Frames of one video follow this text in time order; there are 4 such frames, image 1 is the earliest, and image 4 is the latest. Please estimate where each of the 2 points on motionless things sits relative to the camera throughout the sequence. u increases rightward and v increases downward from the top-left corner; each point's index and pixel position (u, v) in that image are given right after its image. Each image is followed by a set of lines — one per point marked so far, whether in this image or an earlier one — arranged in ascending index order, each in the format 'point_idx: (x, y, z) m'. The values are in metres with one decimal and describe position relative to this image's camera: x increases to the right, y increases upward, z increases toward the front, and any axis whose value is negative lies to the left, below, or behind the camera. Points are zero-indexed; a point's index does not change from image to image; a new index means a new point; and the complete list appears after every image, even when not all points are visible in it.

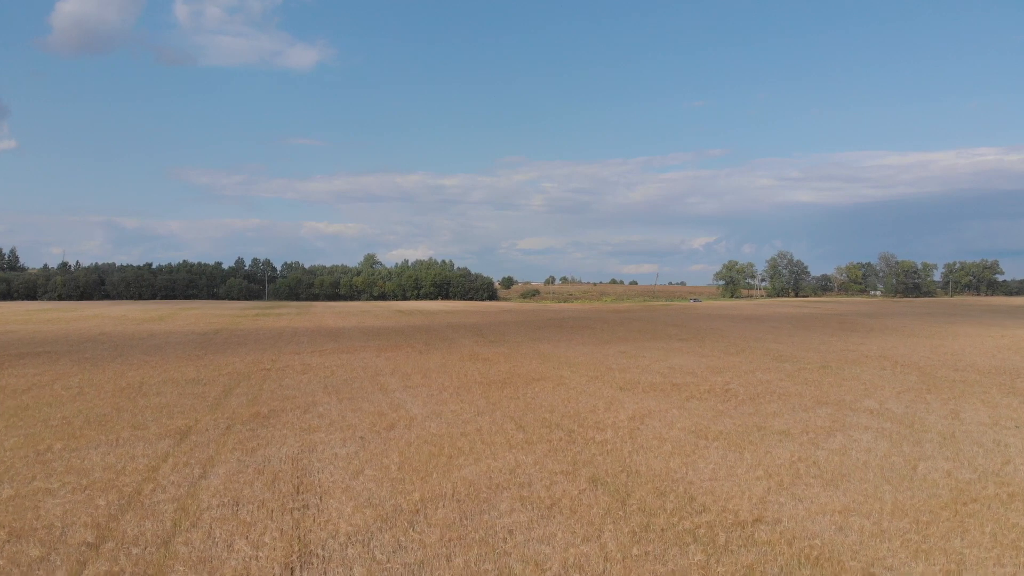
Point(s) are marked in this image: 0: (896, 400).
0: (+13.7, -4.0, +16.1) m
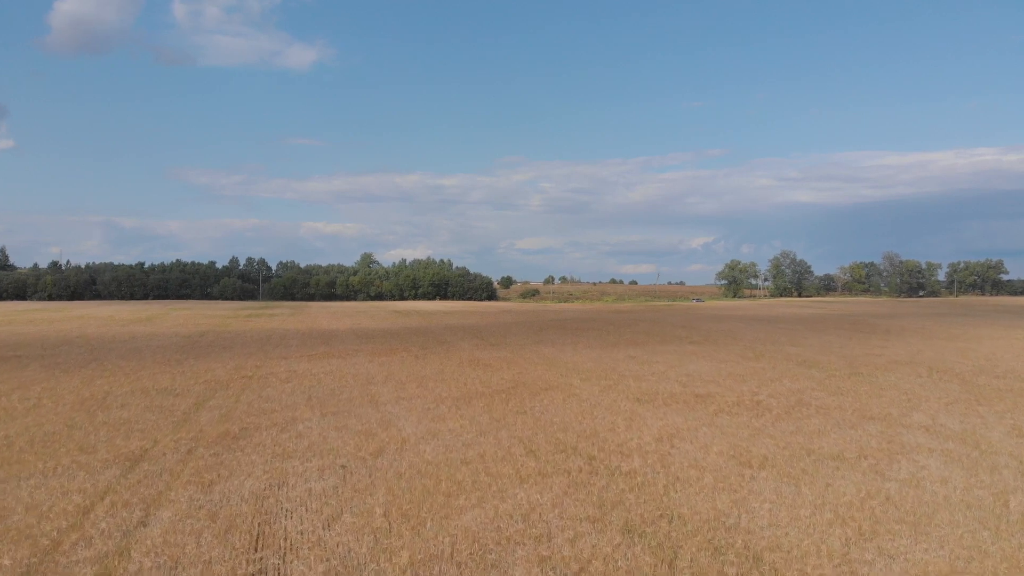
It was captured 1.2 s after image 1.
0: (+13.9, -4.0, +14.4) m
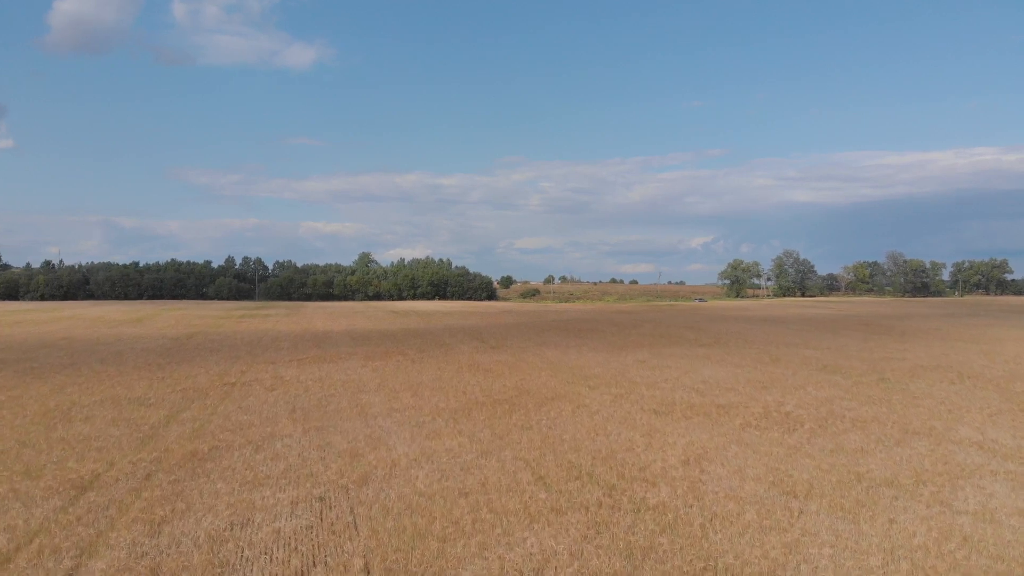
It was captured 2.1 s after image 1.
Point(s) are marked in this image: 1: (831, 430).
0: (+14.0, -4.0, +13.1) m
1: (+8.6, -3.8, +12.2) m
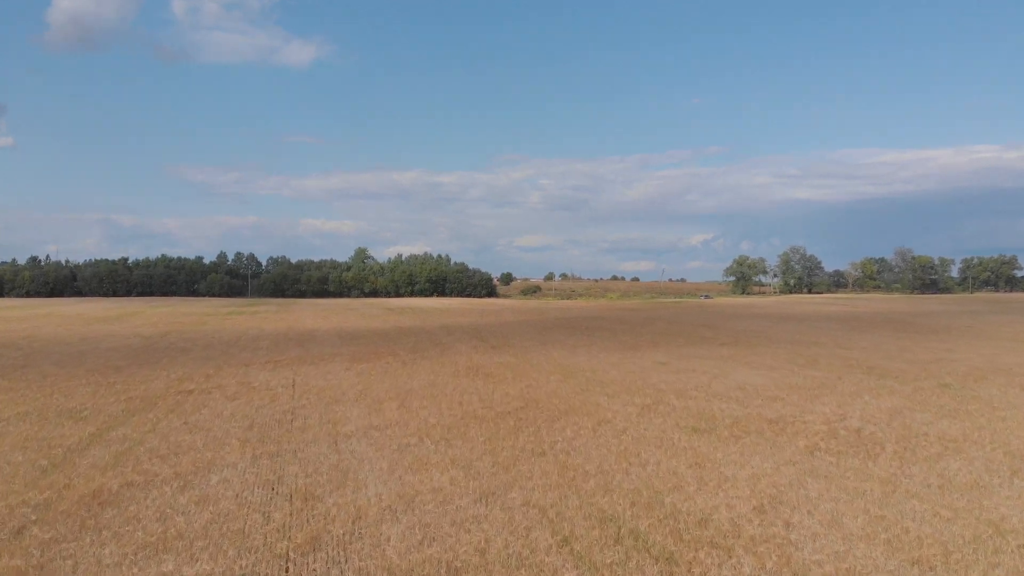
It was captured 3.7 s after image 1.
0: (+14.2, -3.8, +10.6) m
1: (+8.7, -3.5, +9.6) m
